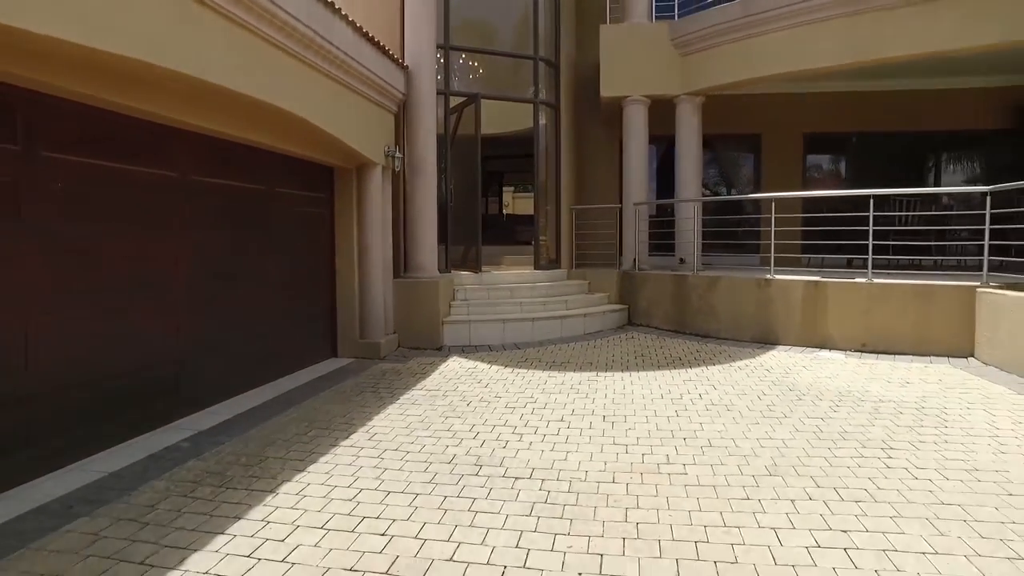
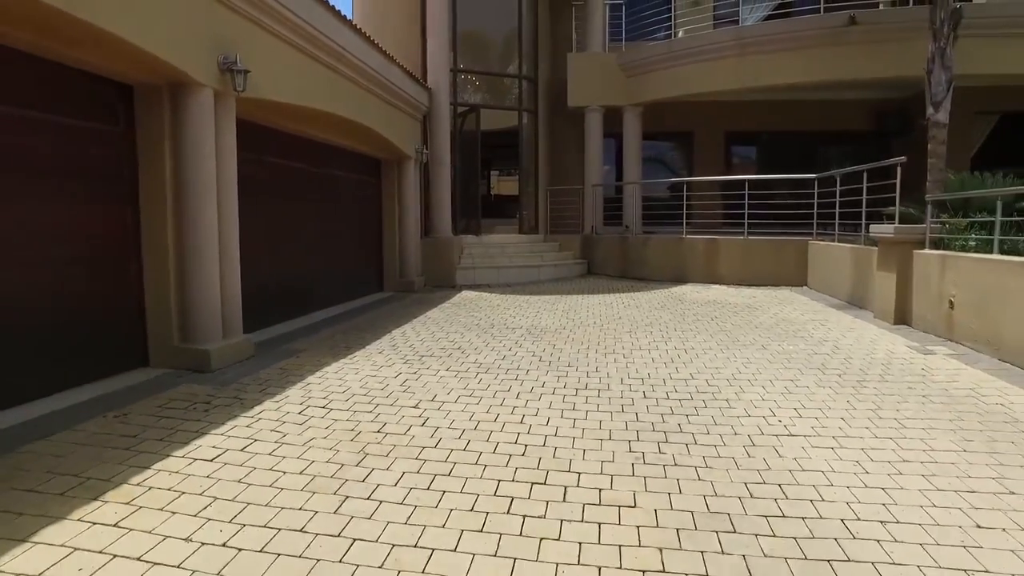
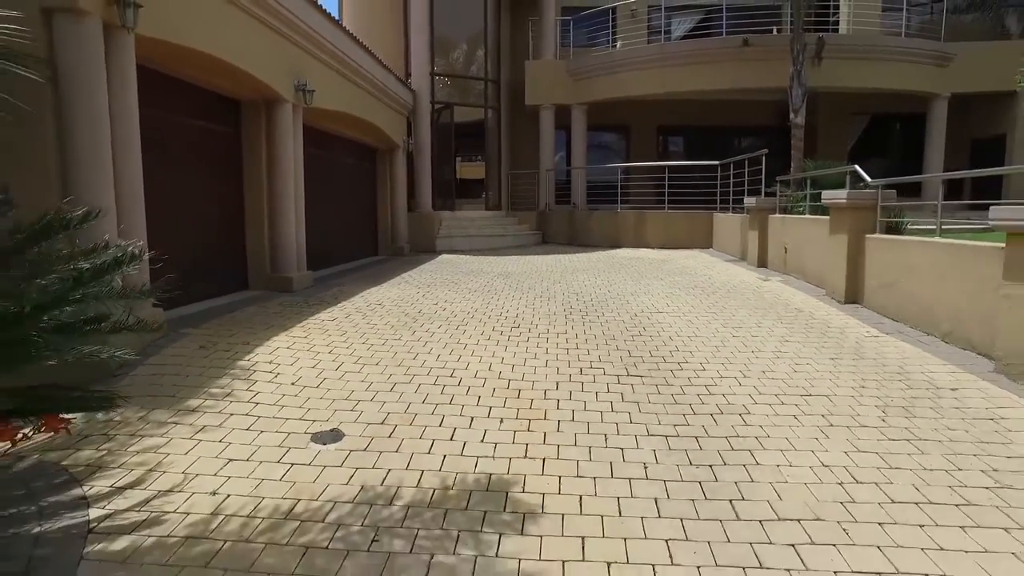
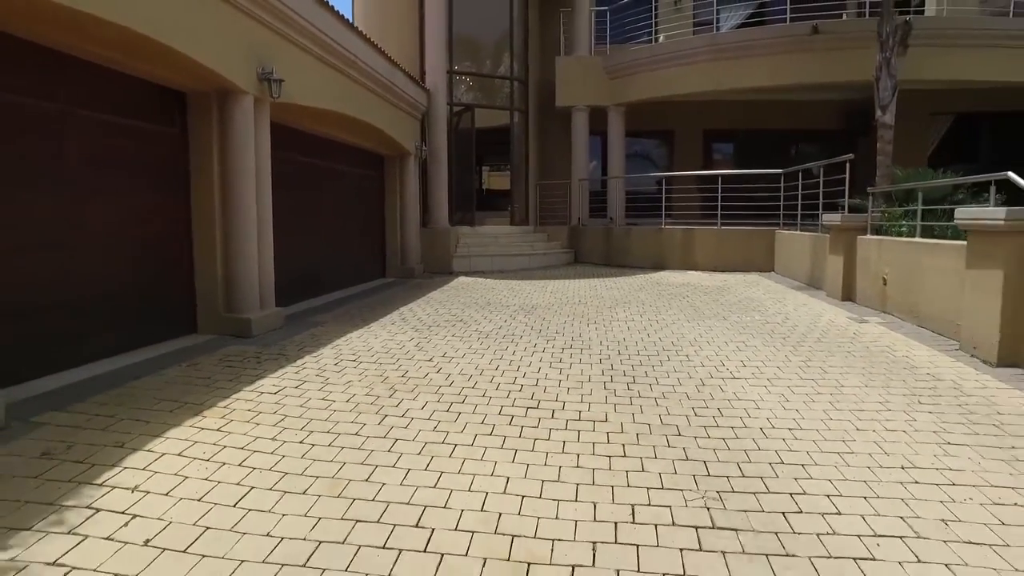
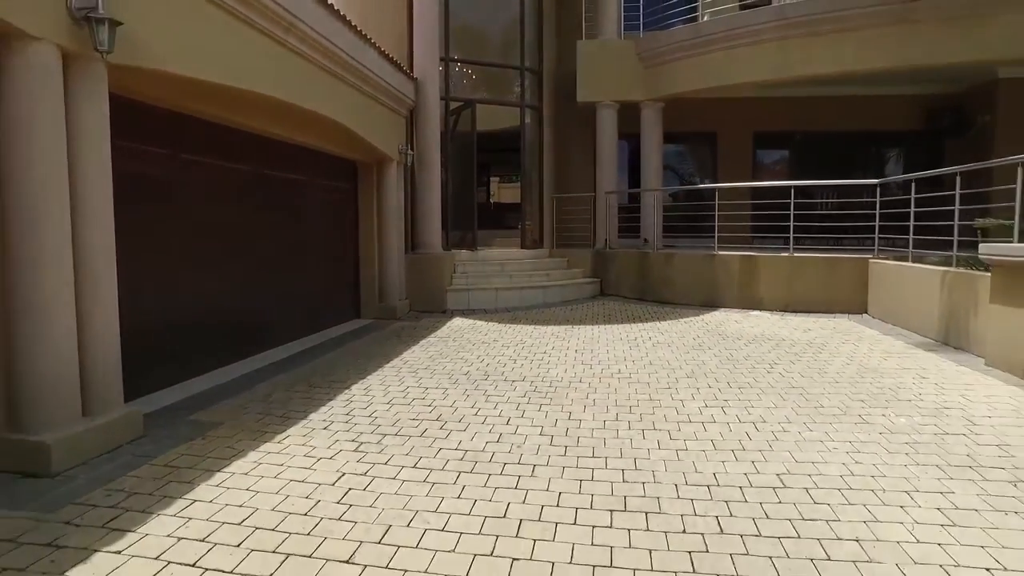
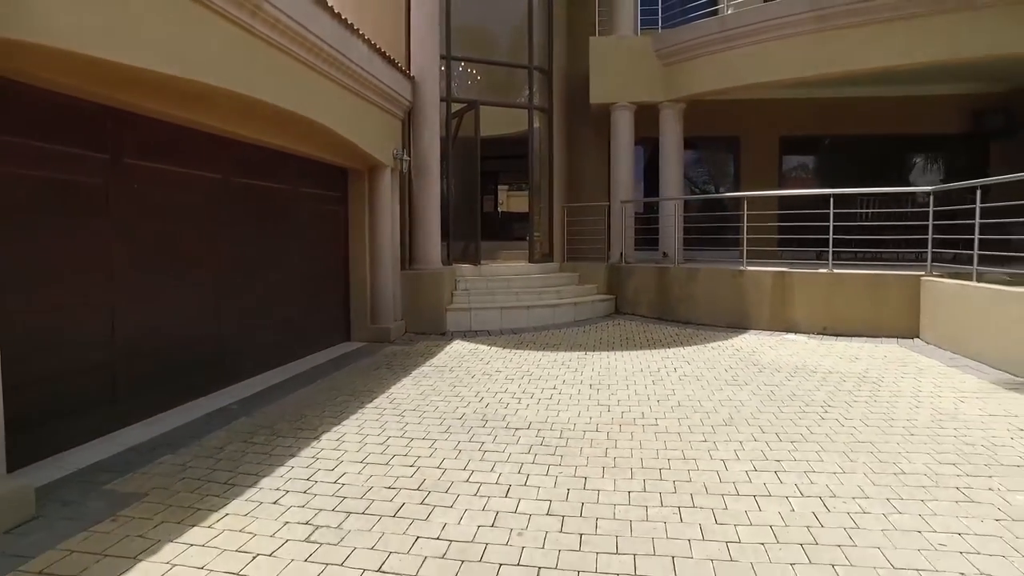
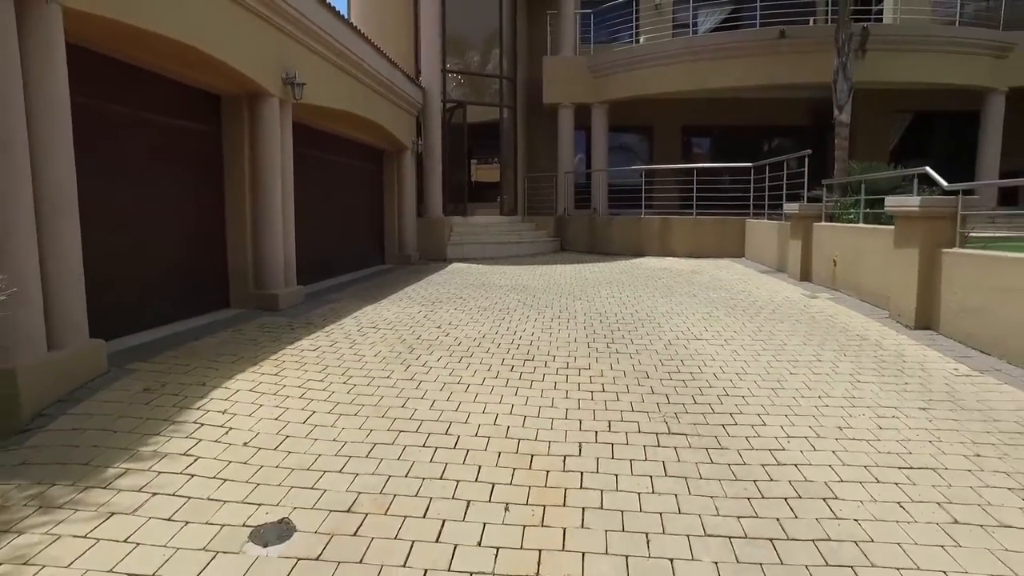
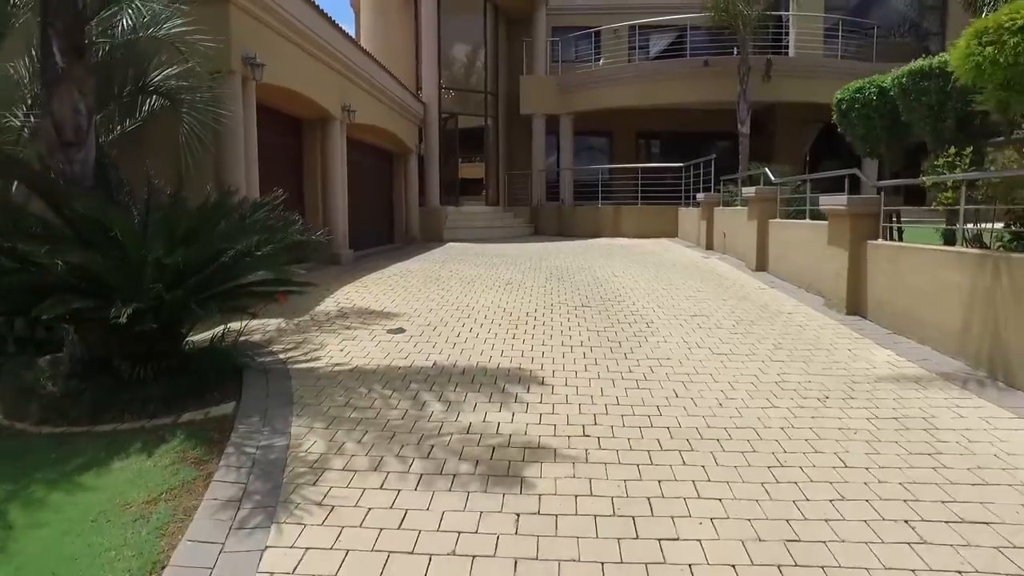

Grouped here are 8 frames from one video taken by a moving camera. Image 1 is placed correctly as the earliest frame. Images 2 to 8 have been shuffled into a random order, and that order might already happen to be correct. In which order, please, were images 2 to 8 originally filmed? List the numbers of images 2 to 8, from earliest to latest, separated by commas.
6, 5, 2, 4, 7, 3, 8
